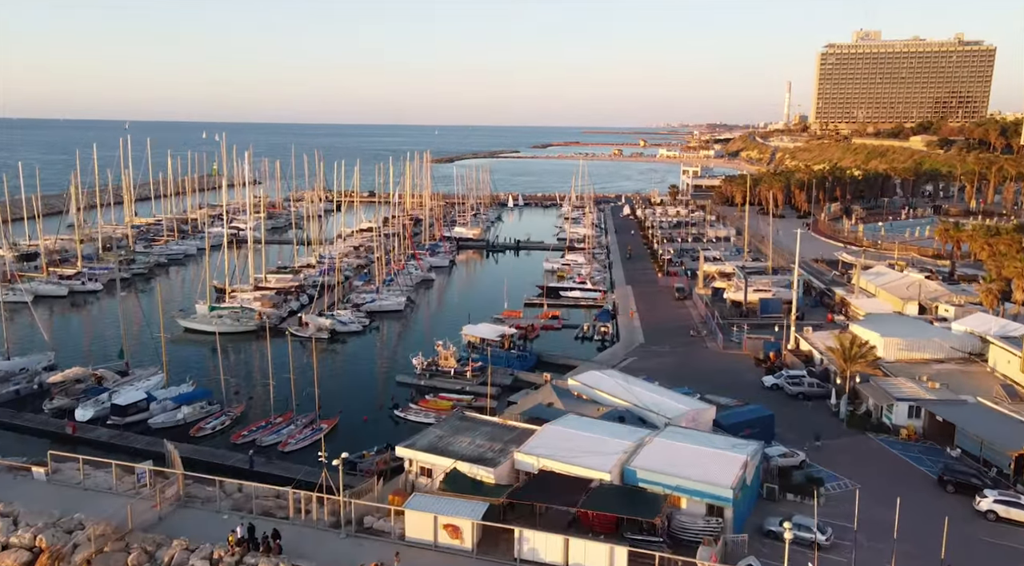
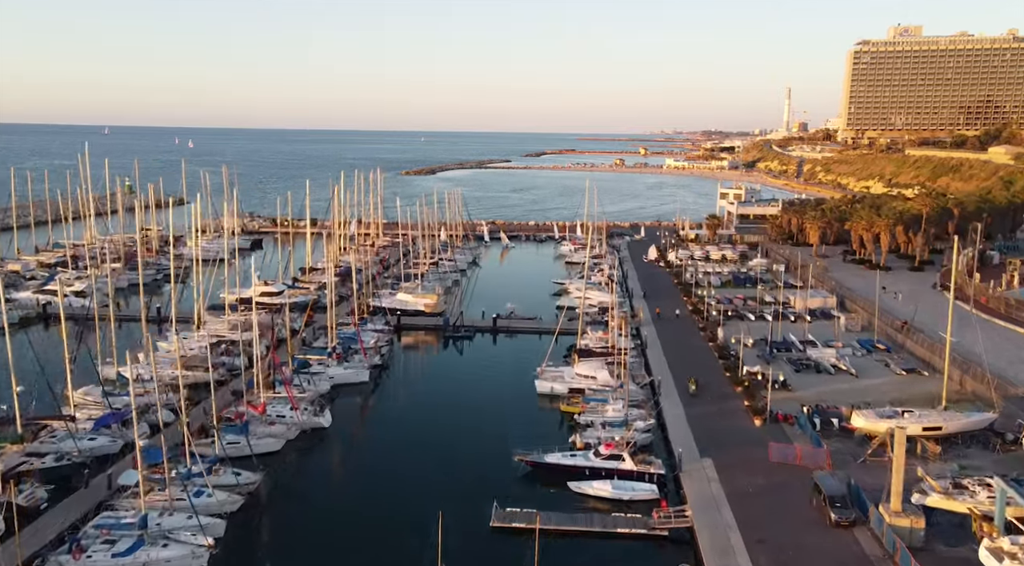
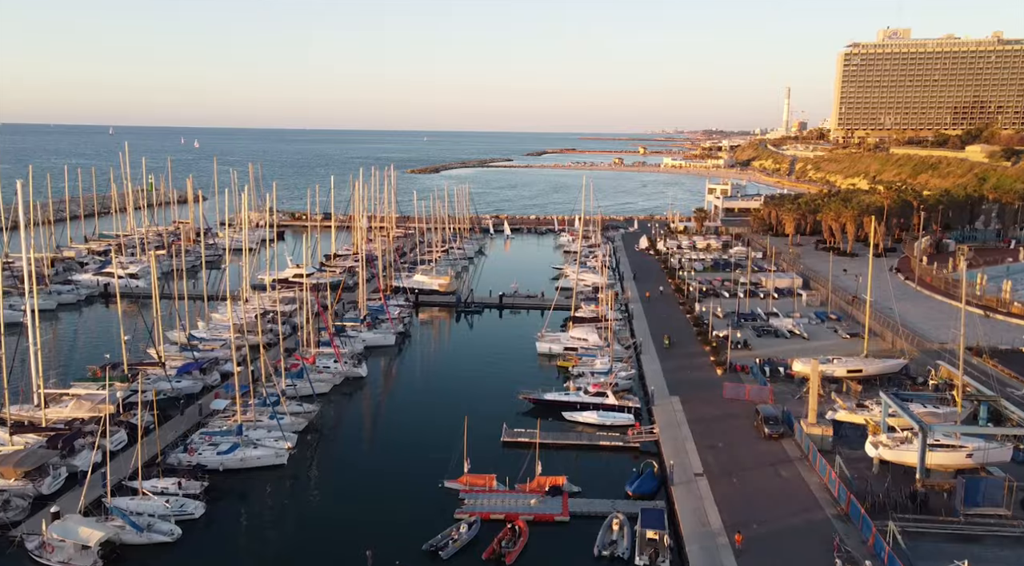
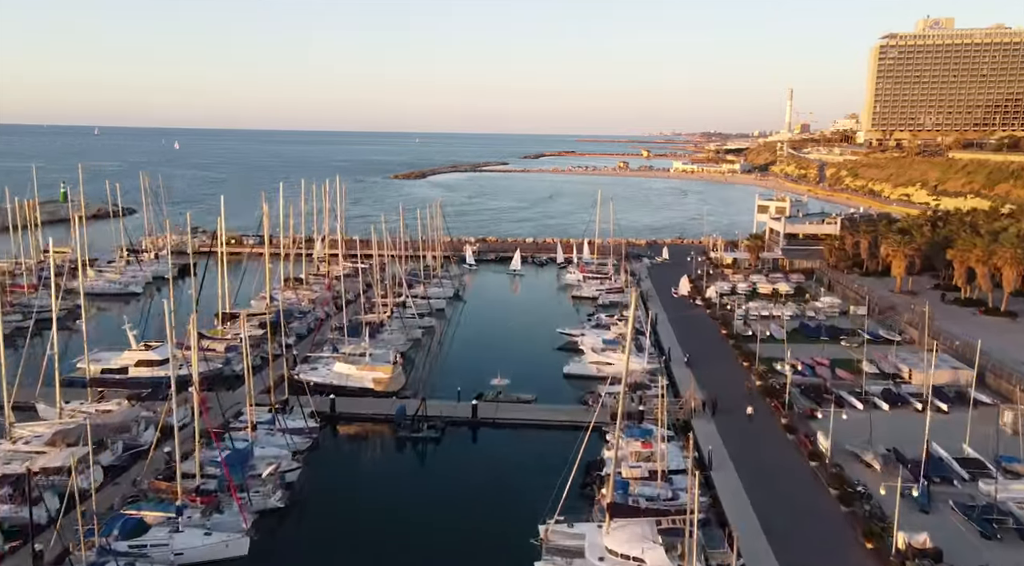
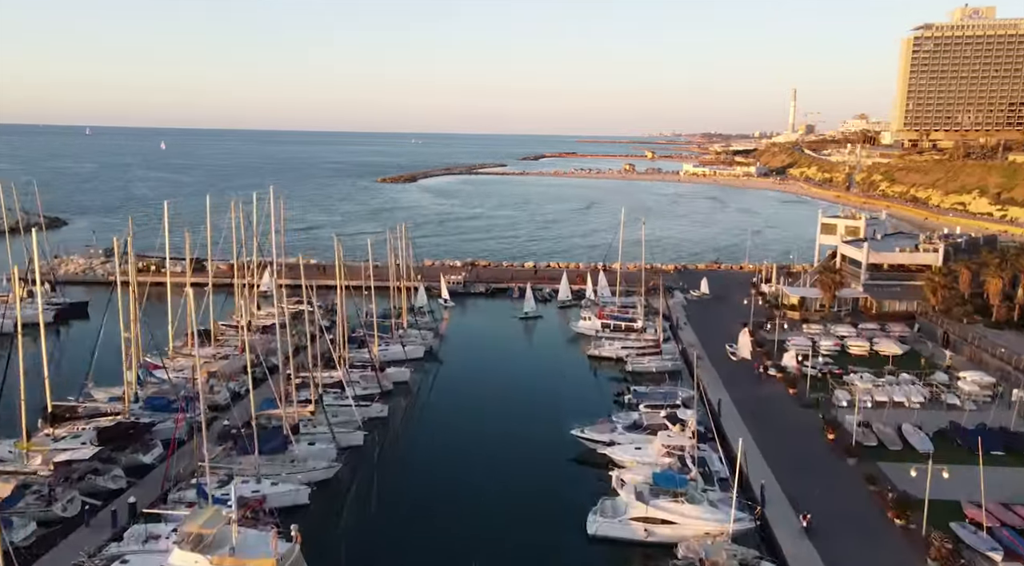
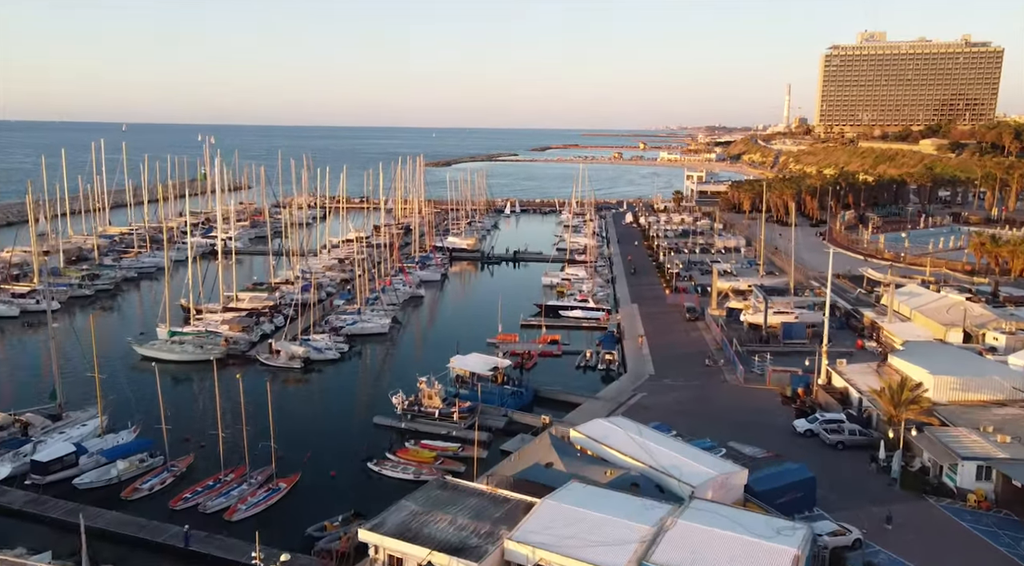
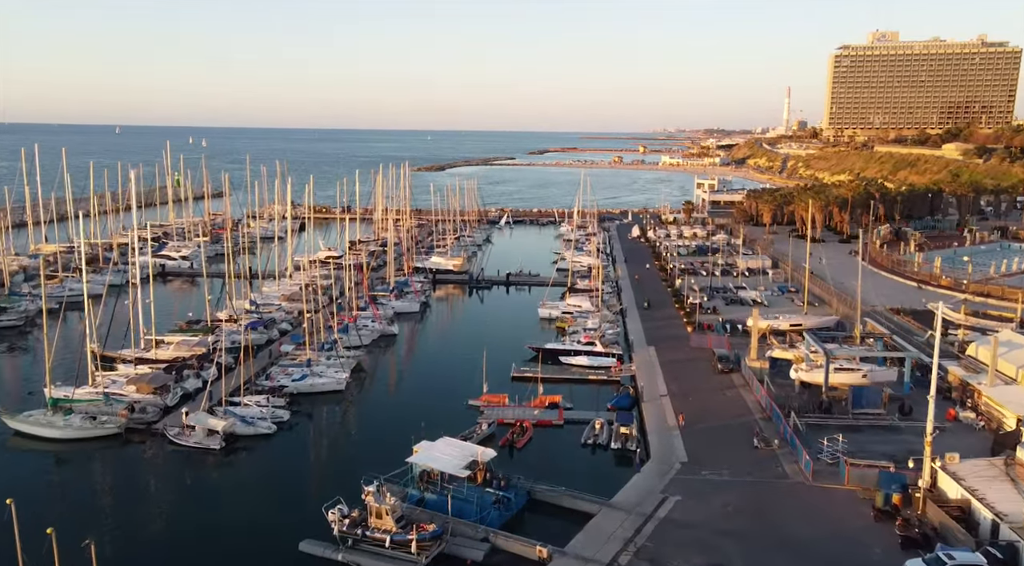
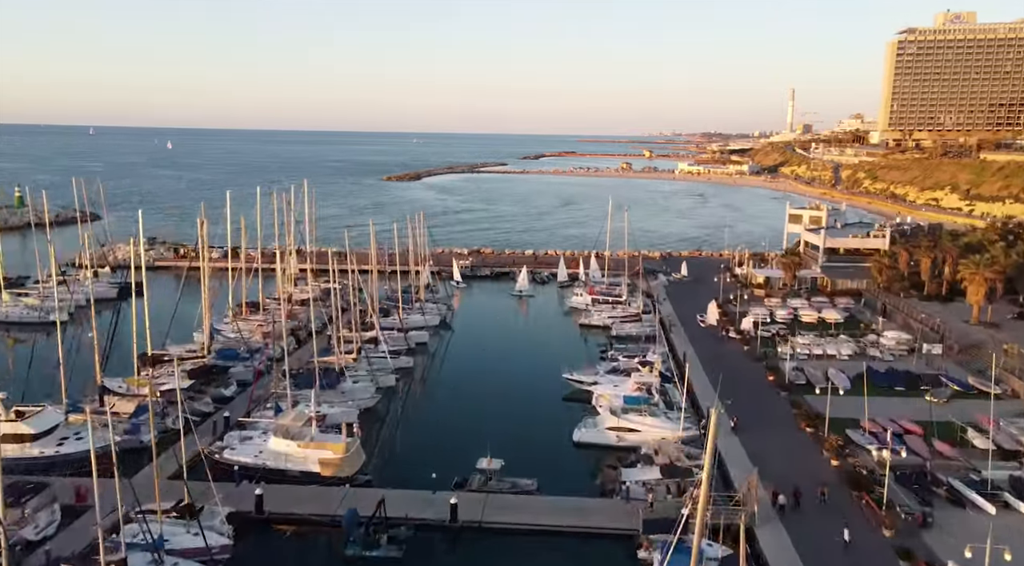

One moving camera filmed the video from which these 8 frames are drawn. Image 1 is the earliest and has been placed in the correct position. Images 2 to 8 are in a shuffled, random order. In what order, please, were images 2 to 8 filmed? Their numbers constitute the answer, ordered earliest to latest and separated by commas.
6, 7, 3, 2, 4, 8, 5
